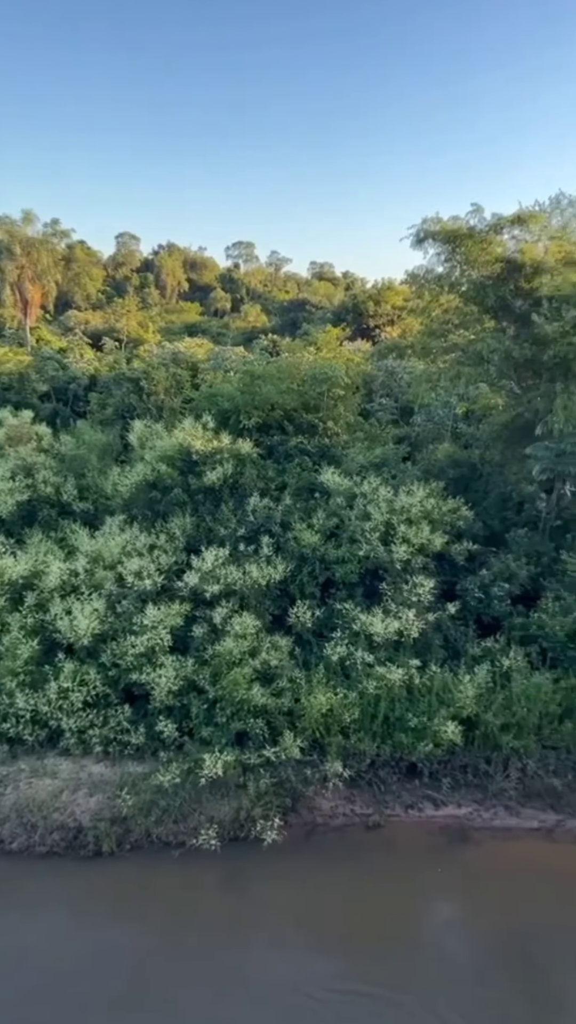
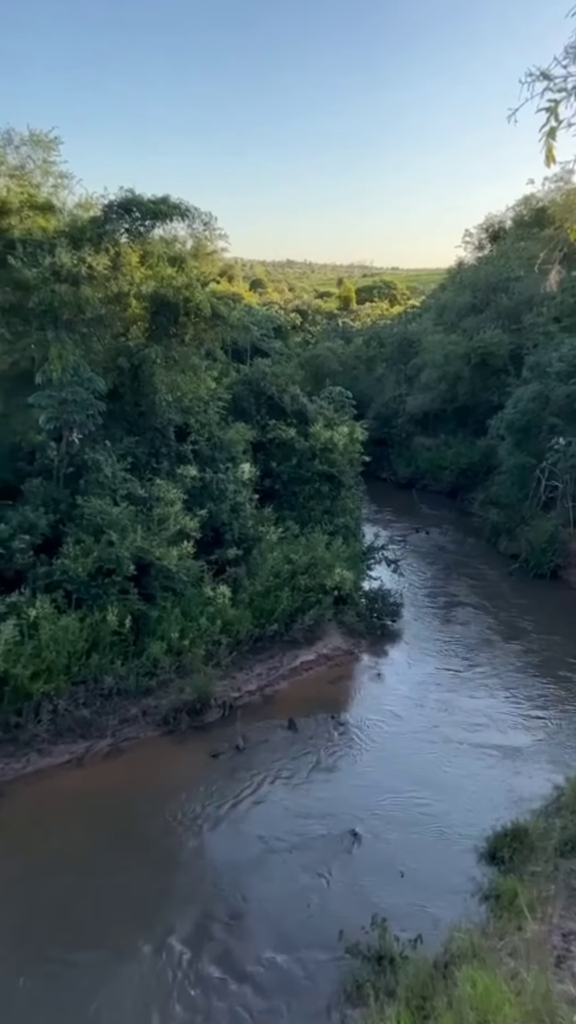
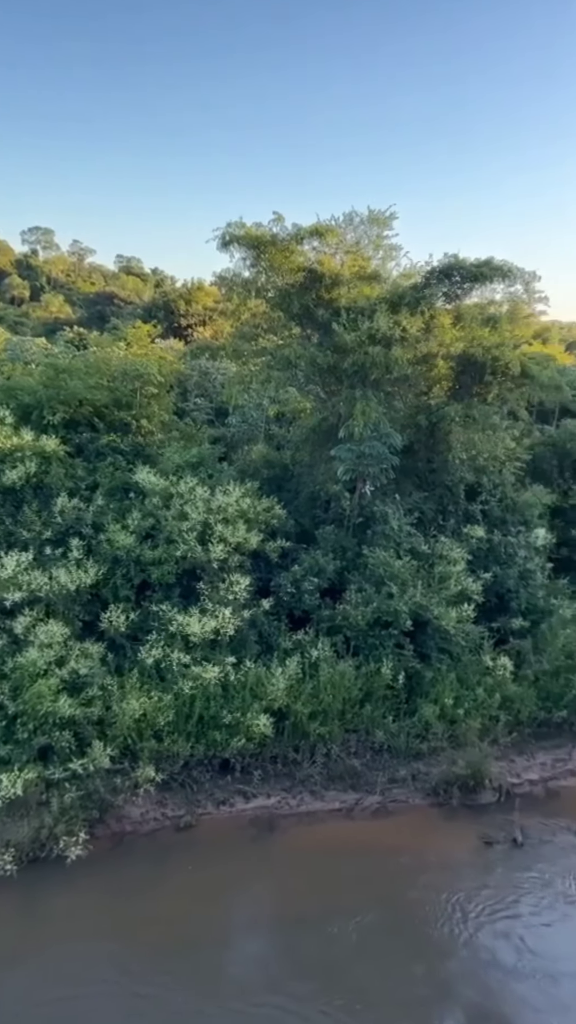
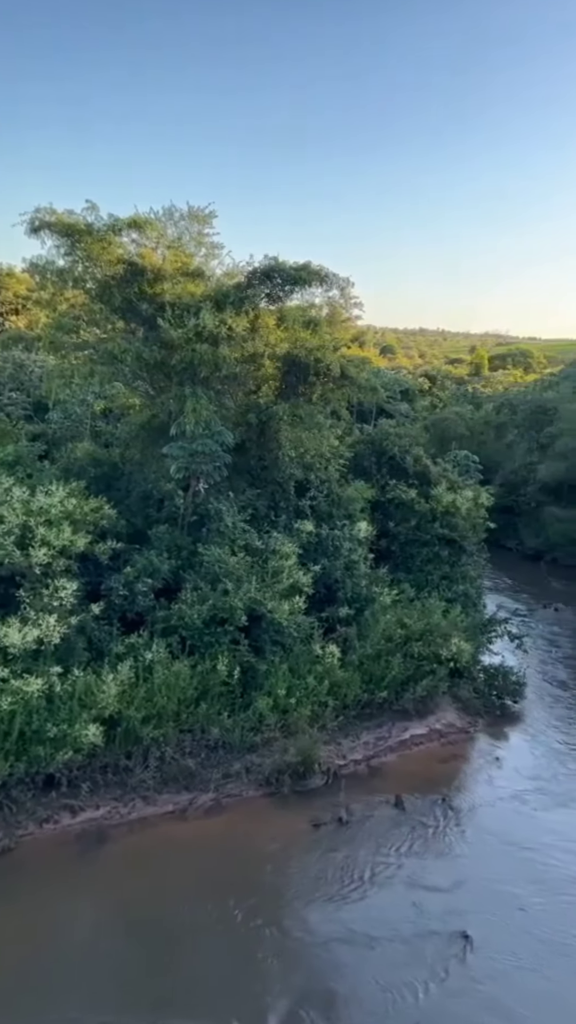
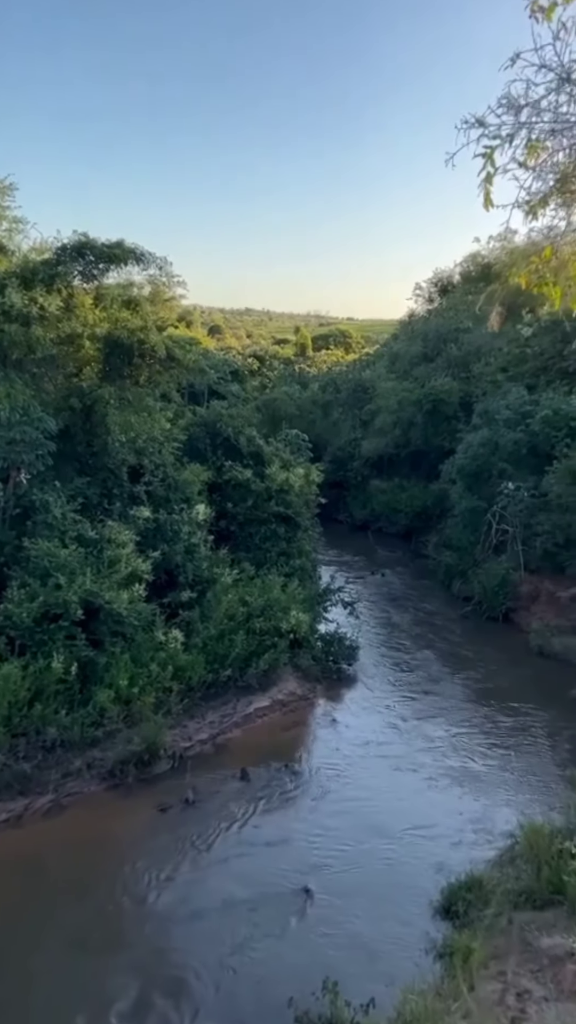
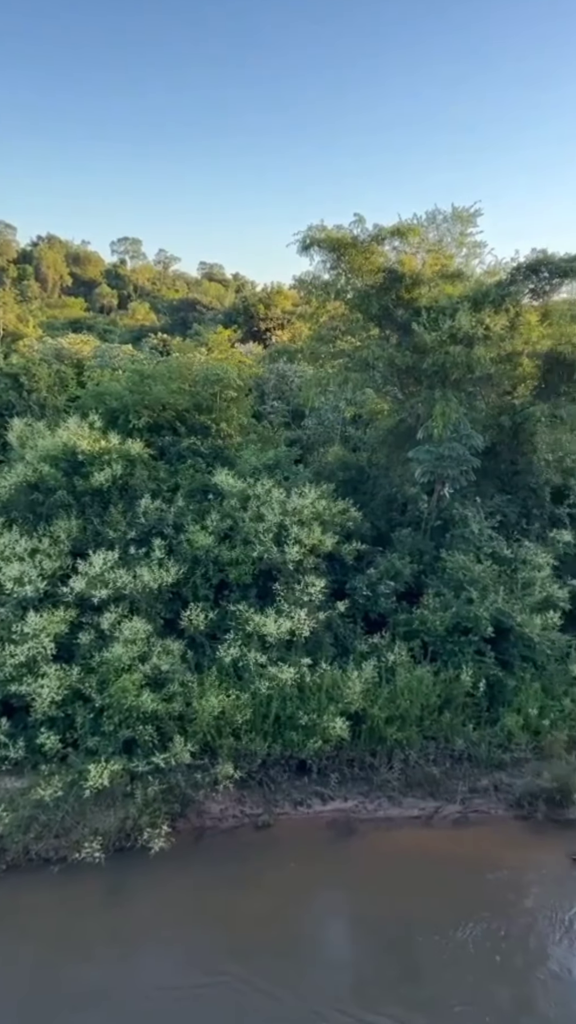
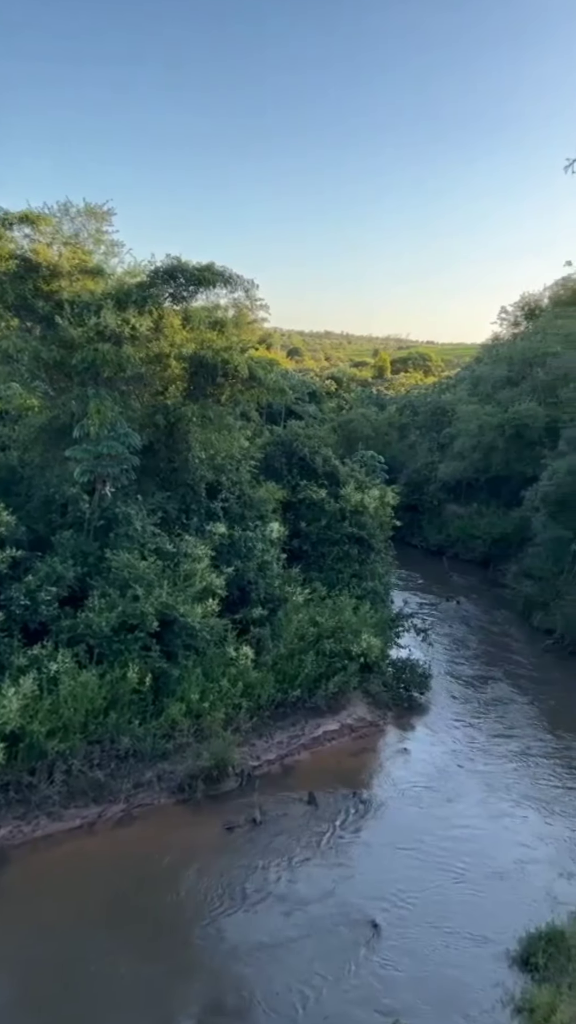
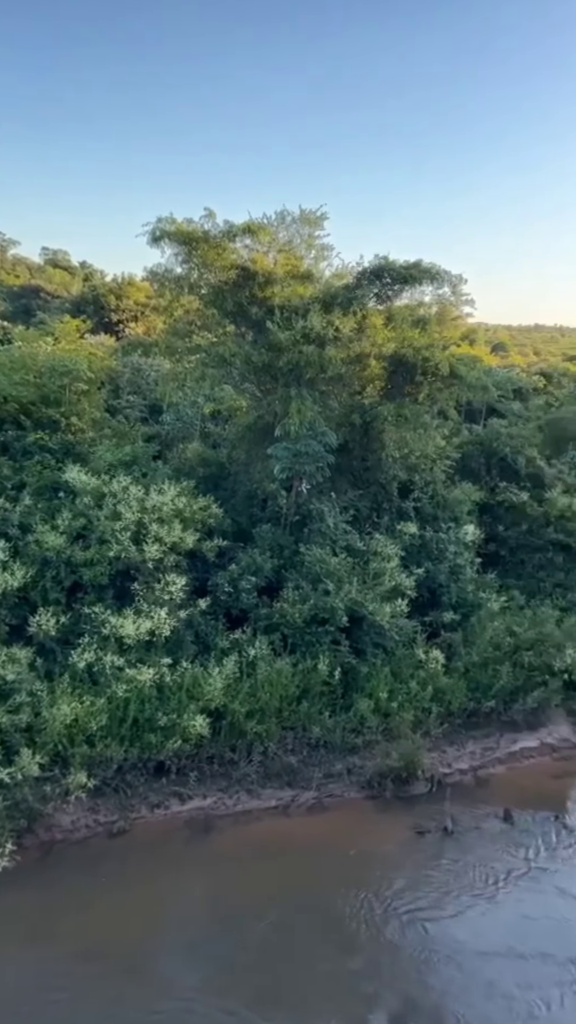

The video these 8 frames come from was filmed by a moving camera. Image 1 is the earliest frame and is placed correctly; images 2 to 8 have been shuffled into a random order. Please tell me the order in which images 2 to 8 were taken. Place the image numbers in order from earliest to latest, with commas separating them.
6, 3, 8, 4, 7, 5, 2
